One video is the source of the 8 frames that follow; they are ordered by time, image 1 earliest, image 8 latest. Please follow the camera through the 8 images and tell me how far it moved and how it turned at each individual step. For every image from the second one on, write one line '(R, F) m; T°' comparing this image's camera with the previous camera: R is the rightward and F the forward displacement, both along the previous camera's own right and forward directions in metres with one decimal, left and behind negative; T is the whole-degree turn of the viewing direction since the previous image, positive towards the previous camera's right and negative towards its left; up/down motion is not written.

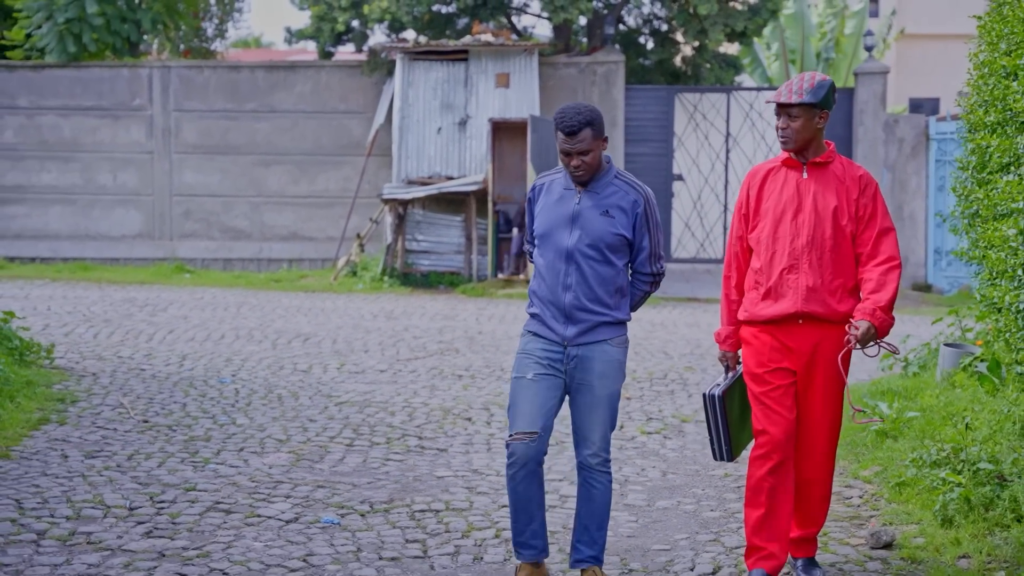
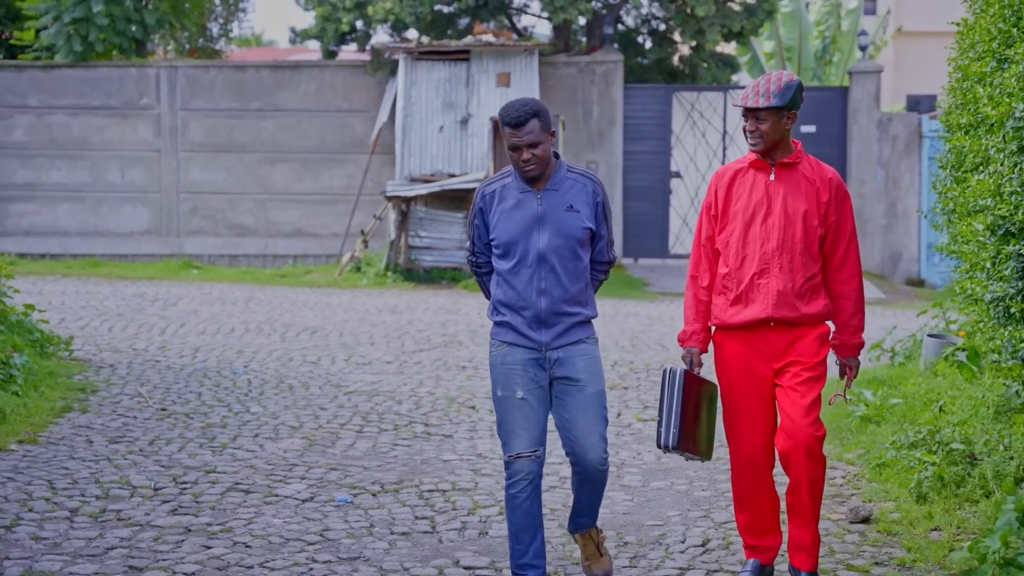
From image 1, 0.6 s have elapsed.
(0.0, -0.3) m; 0°
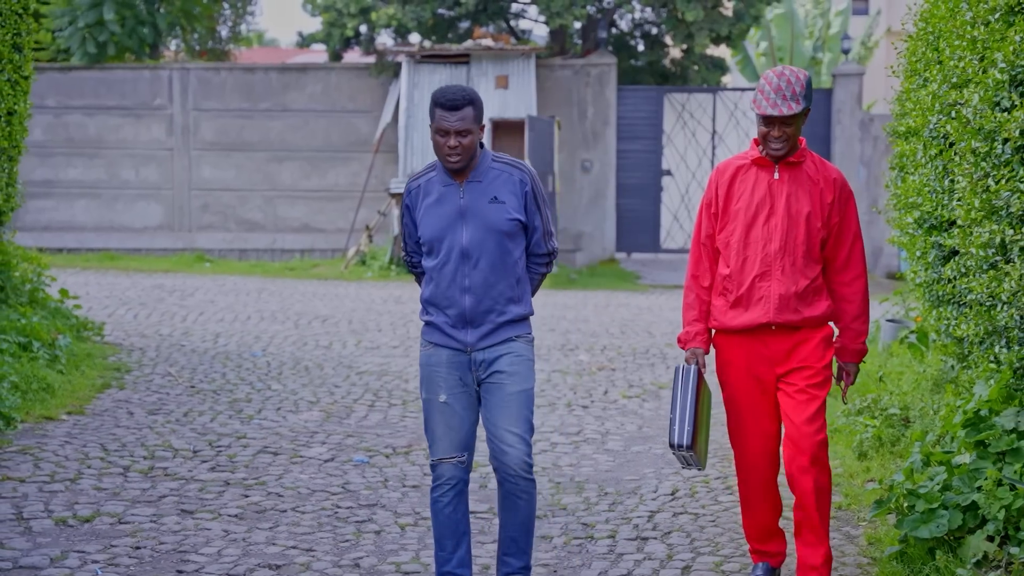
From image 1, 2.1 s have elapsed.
(0.0, -0.8) m; 0°
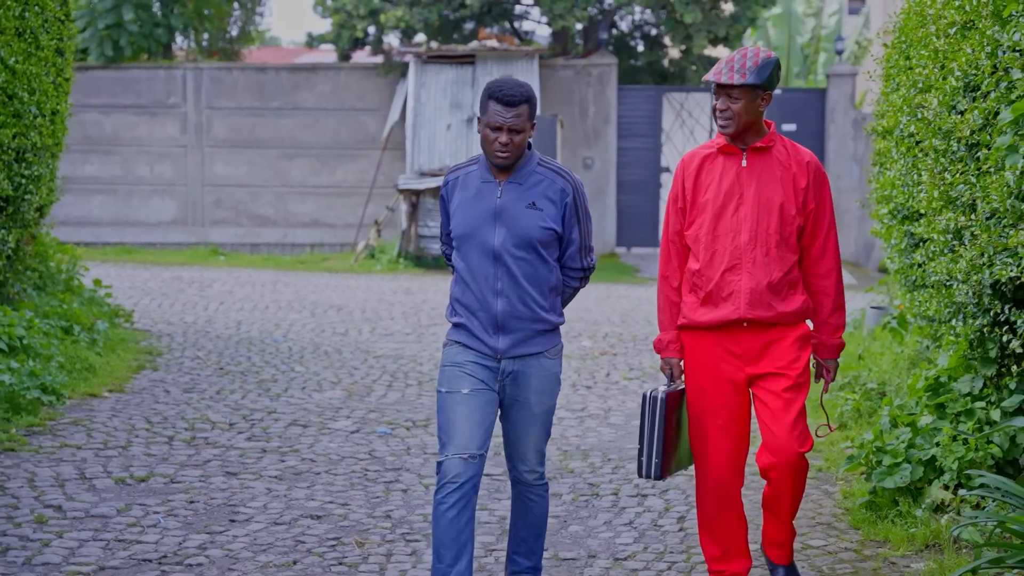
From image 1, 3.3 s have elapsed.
(-0.1, -0.6) m; 0°
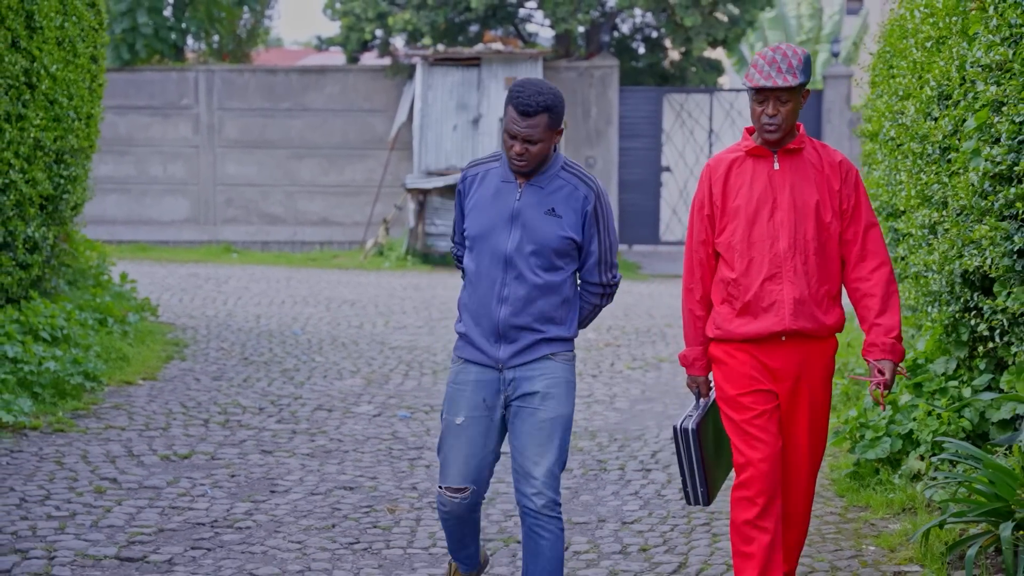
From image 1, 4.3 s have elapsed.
(-0.1, -0.5) m; 0°
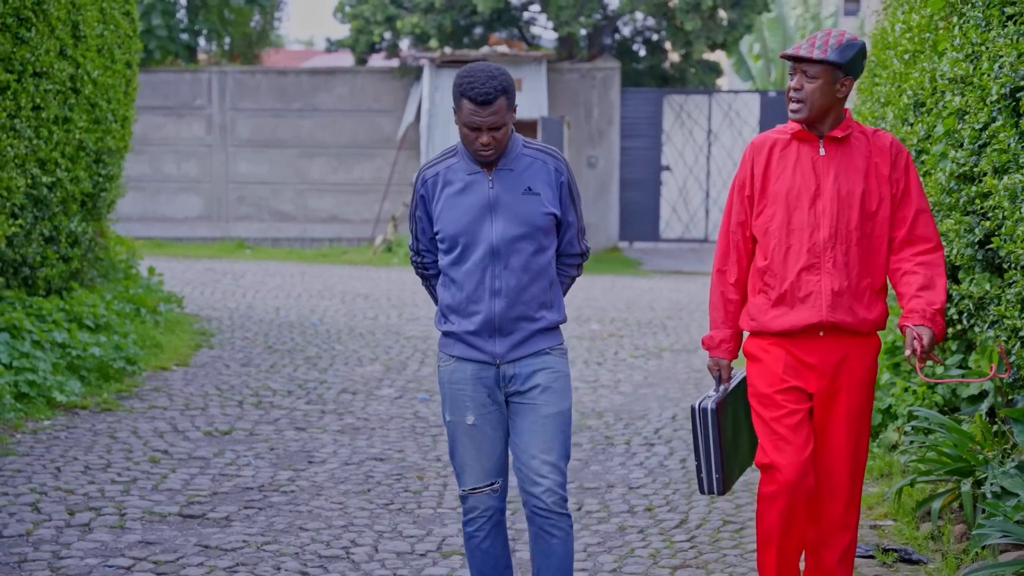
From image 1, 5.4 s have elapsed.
(-0.1, -0.6) m; 0°
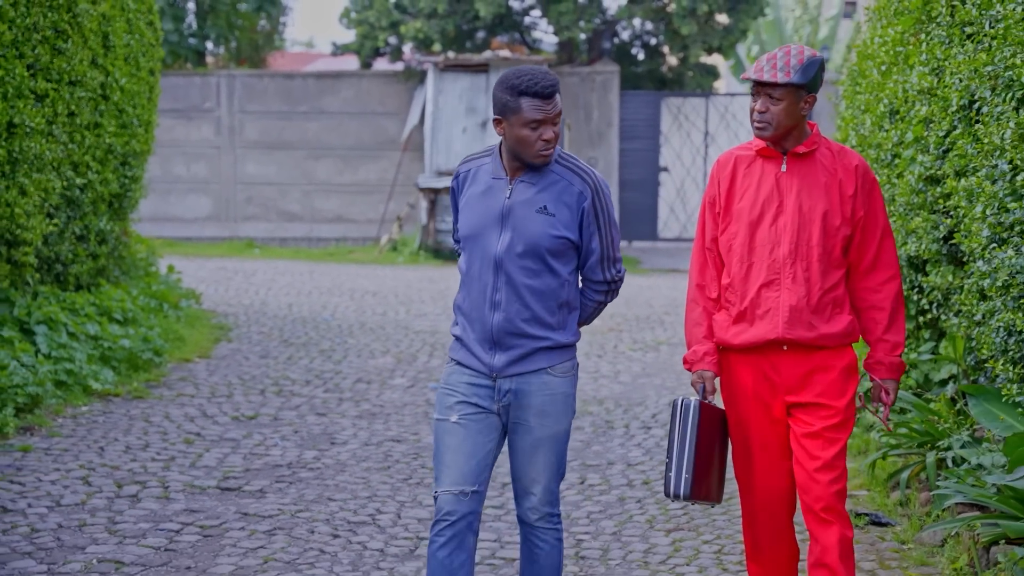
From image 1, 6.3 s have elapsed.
(0.0, -0.5) m; 0°
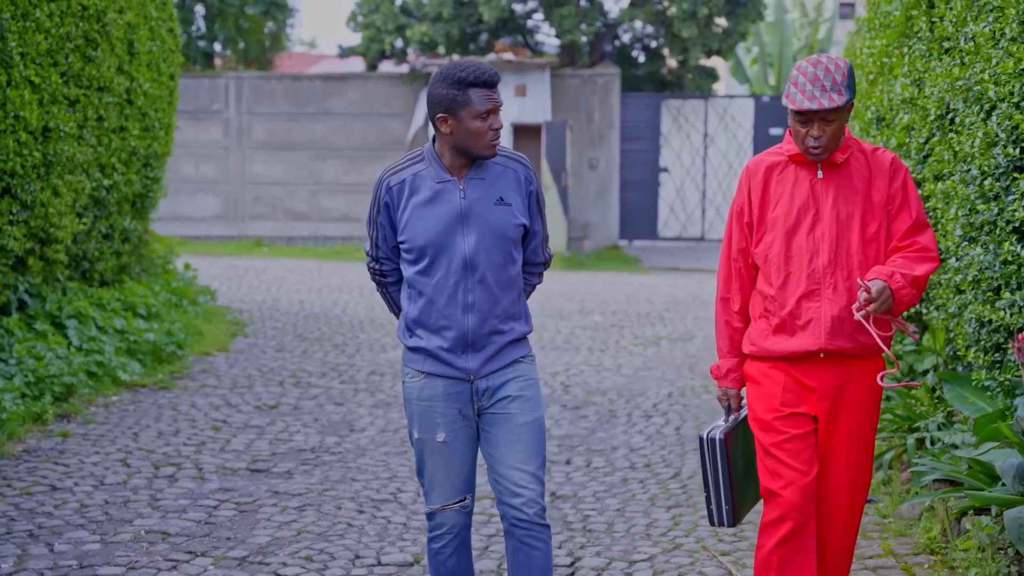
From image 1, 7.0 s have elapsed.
(-0.1, -0.4) m; 0°
